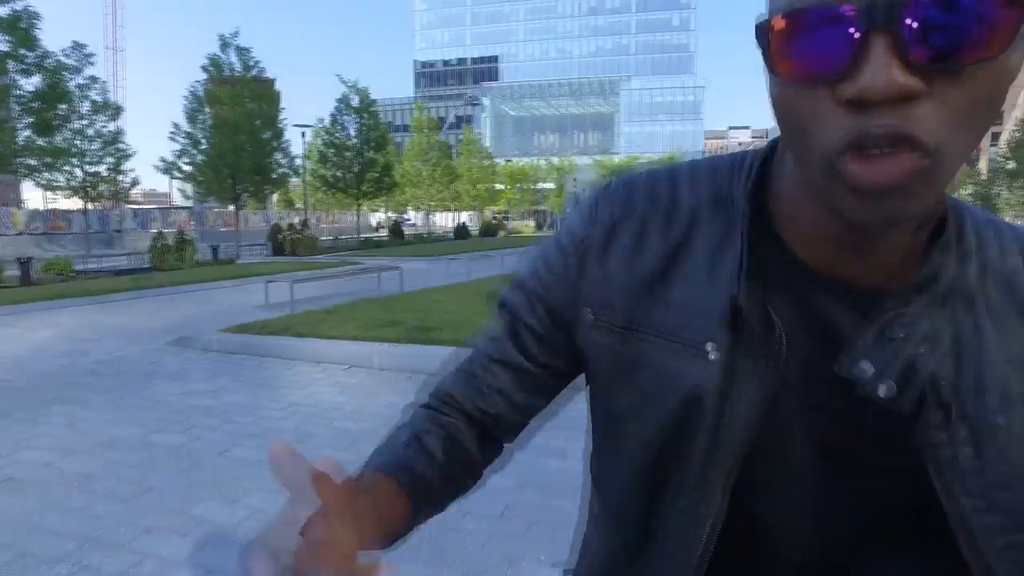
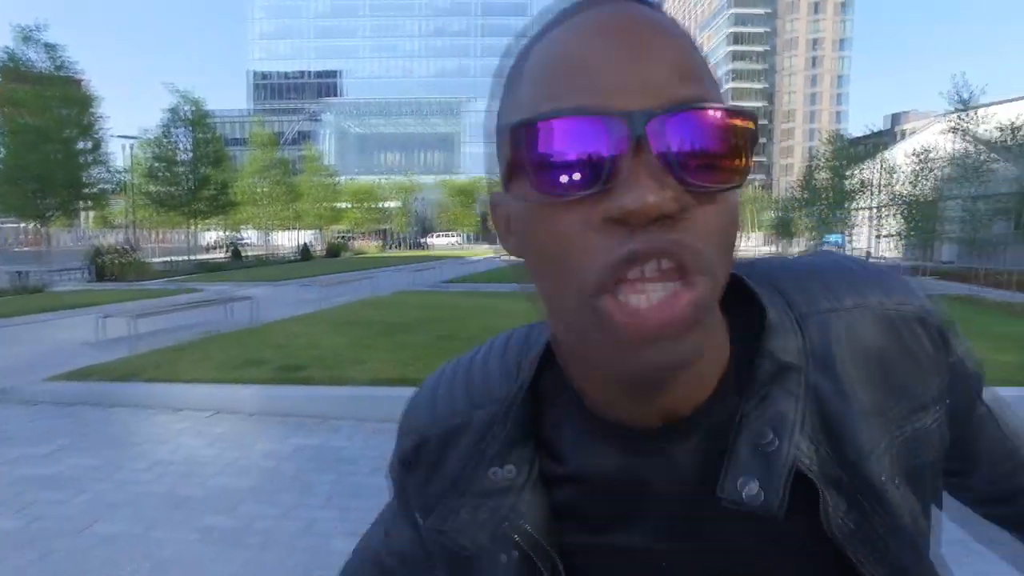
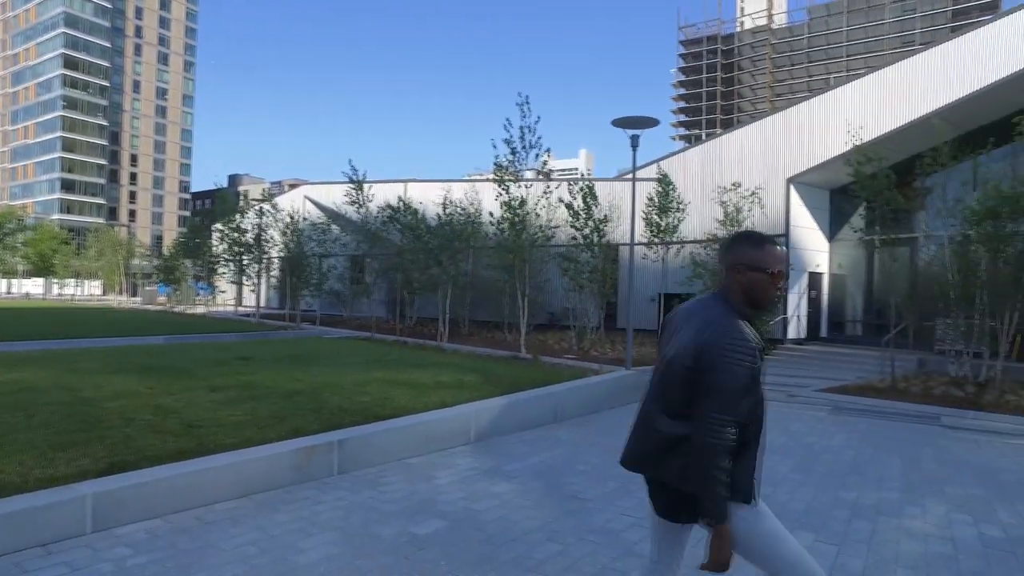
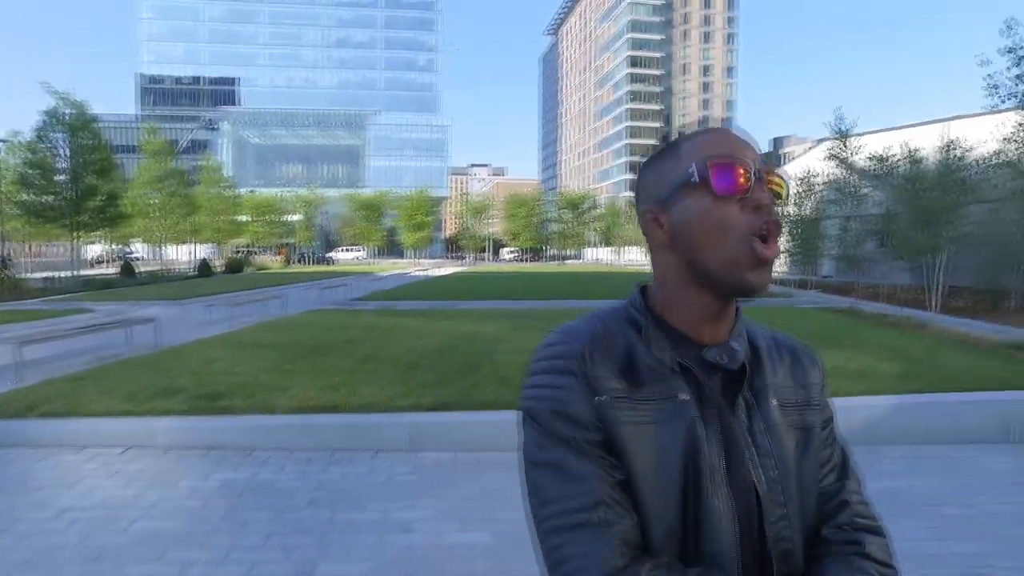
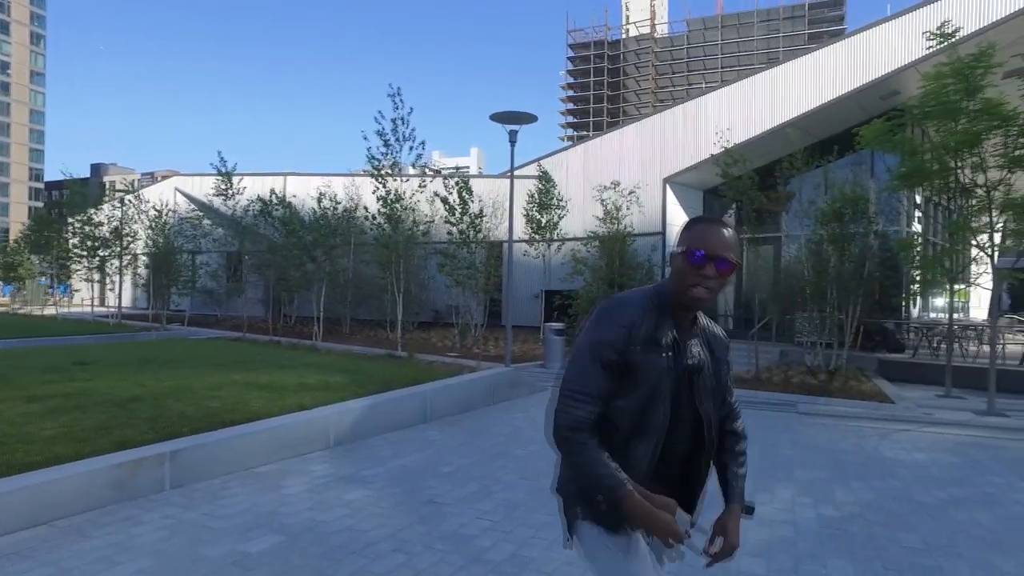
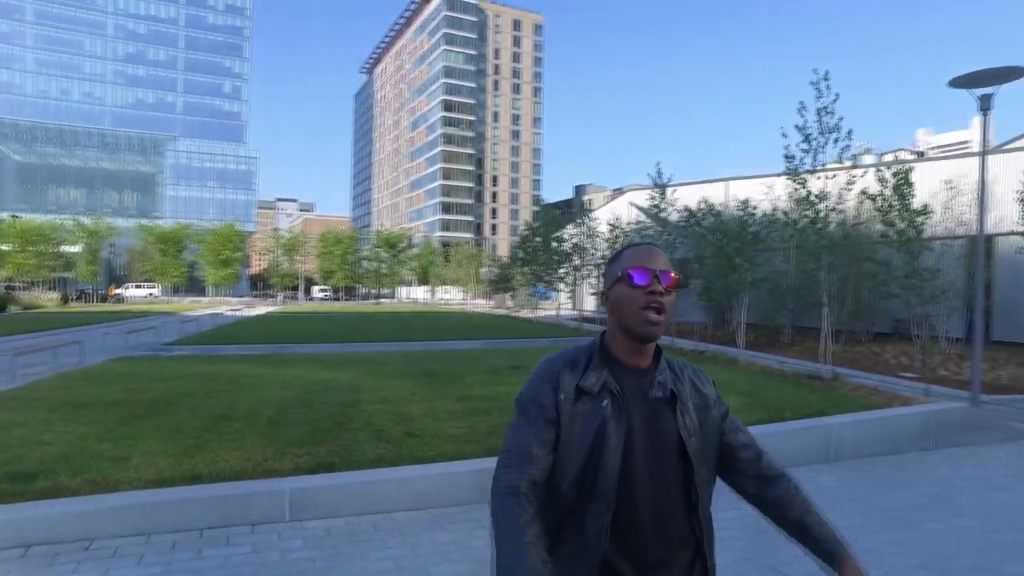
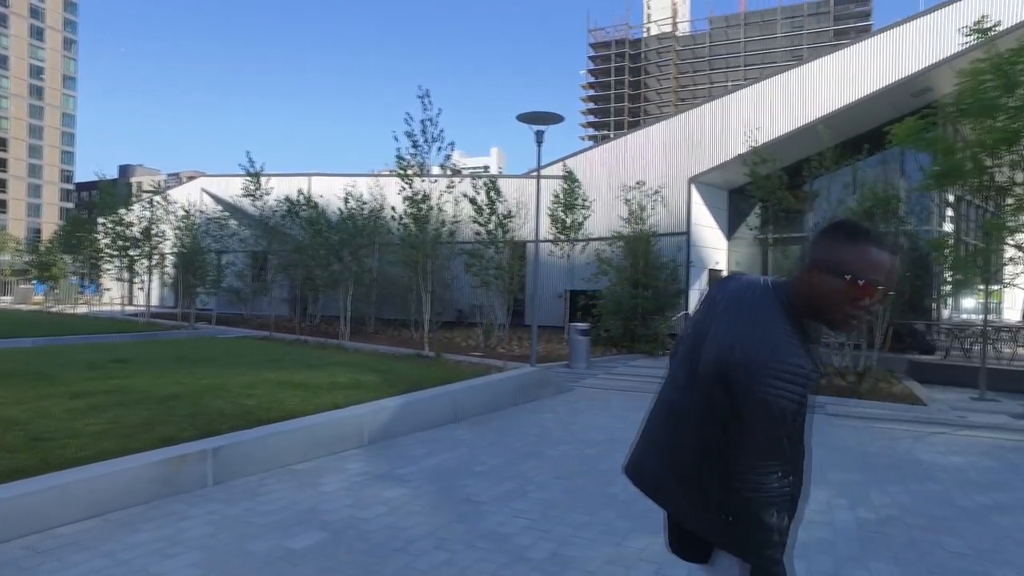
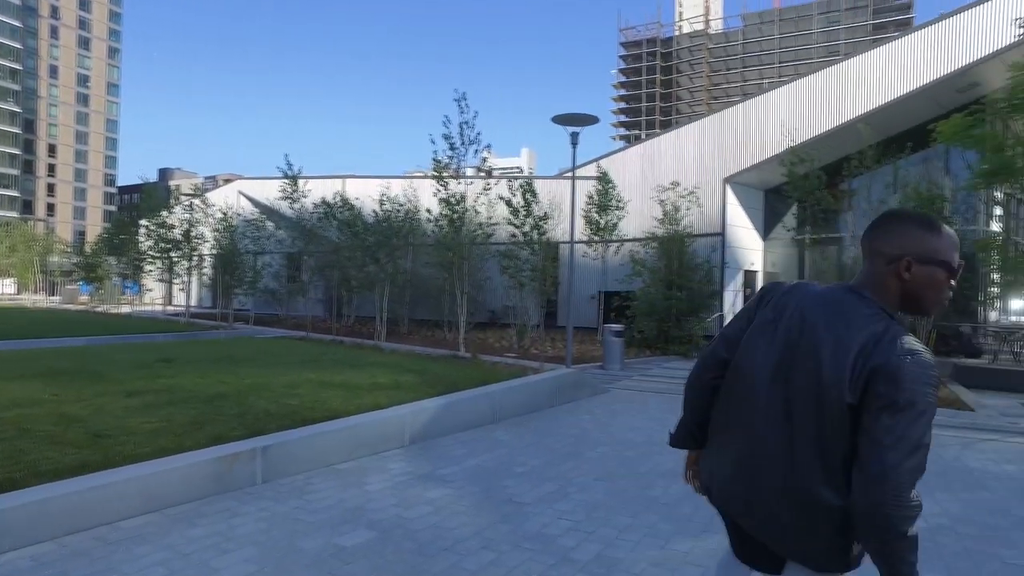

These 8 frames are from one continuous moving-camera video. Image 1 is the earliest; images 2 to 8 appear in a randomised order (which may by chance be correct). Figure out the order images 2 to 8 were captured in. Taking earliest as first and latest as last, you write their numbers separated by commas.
2, 4, 6, 3, 8, 7, 5
